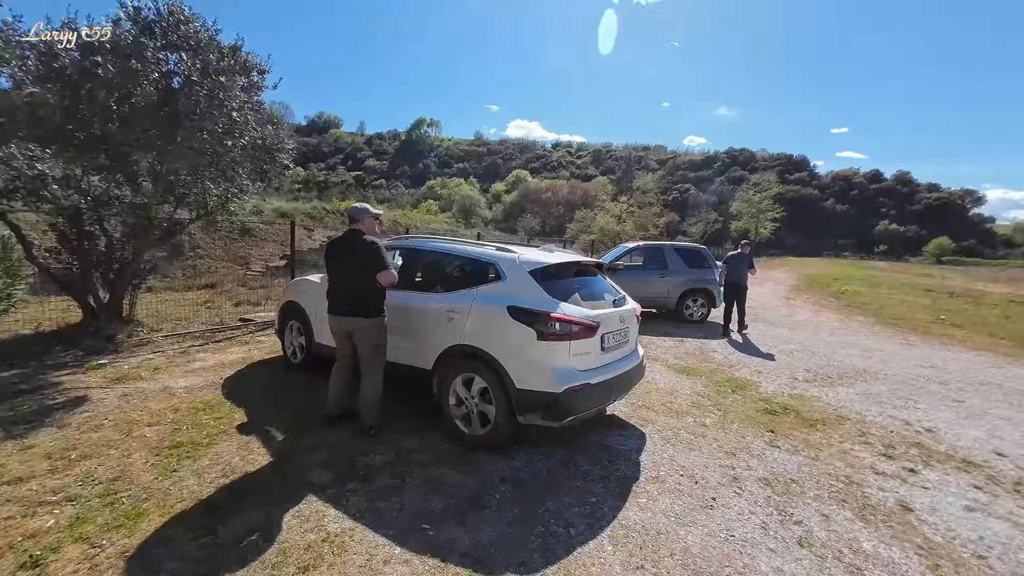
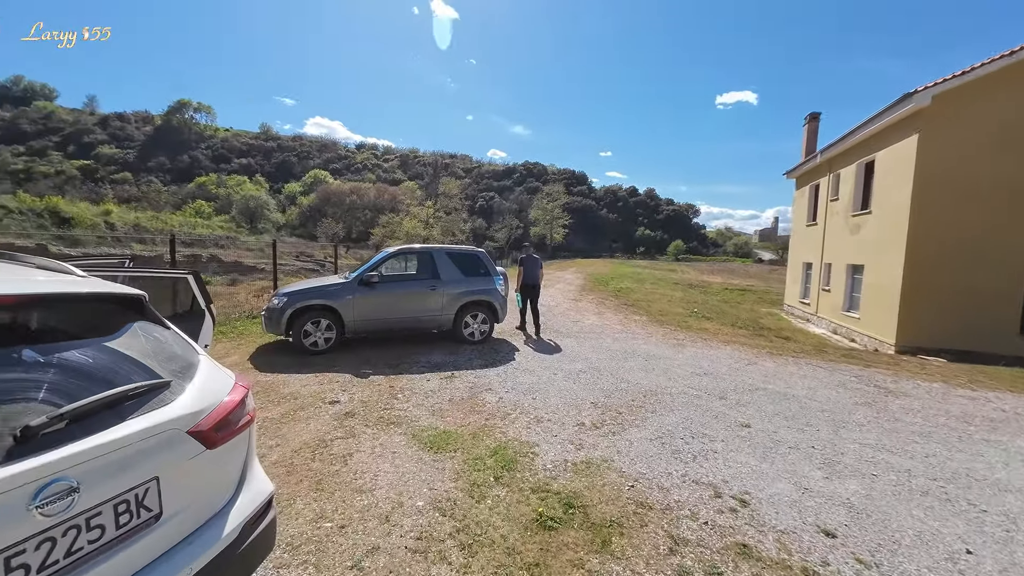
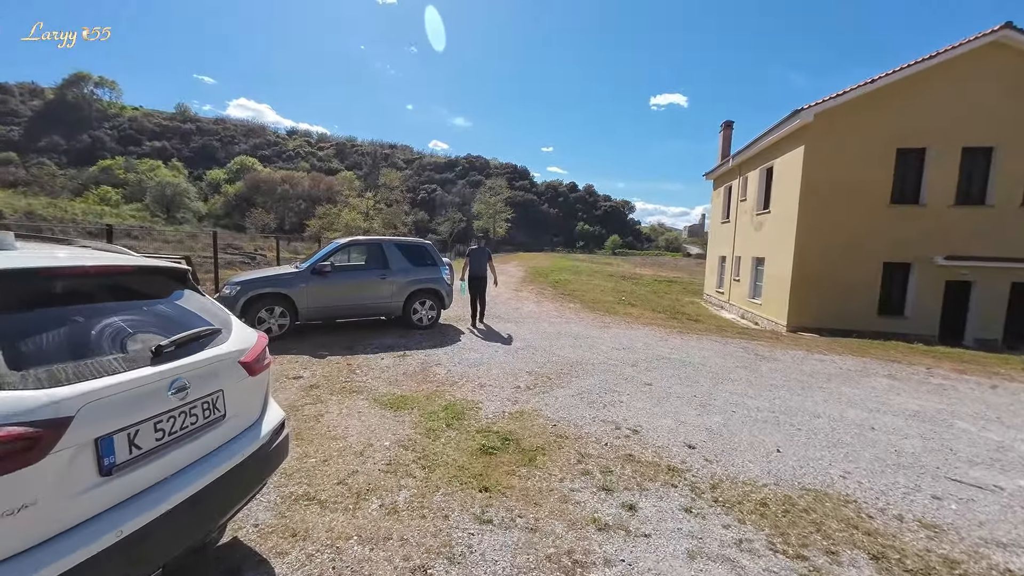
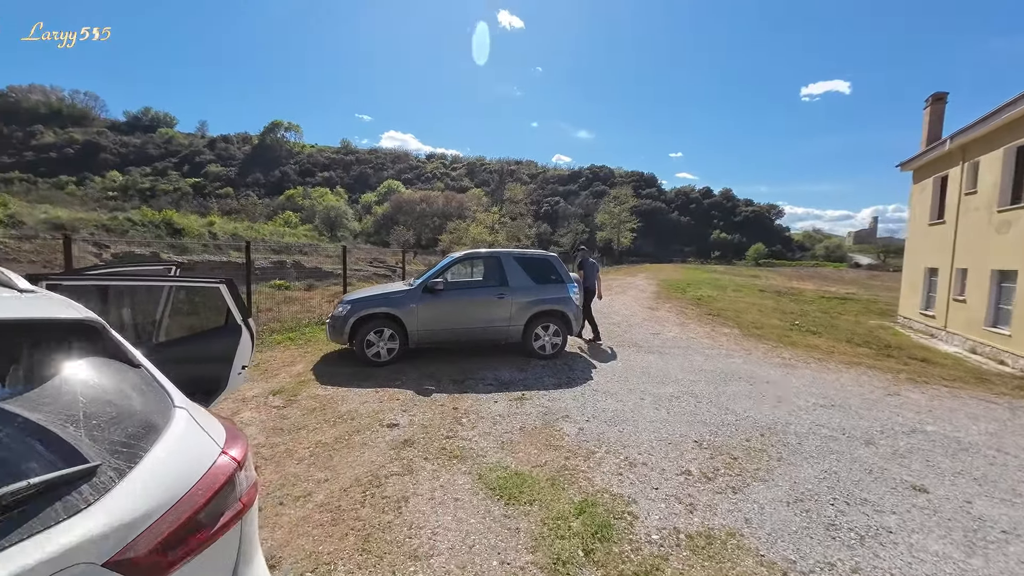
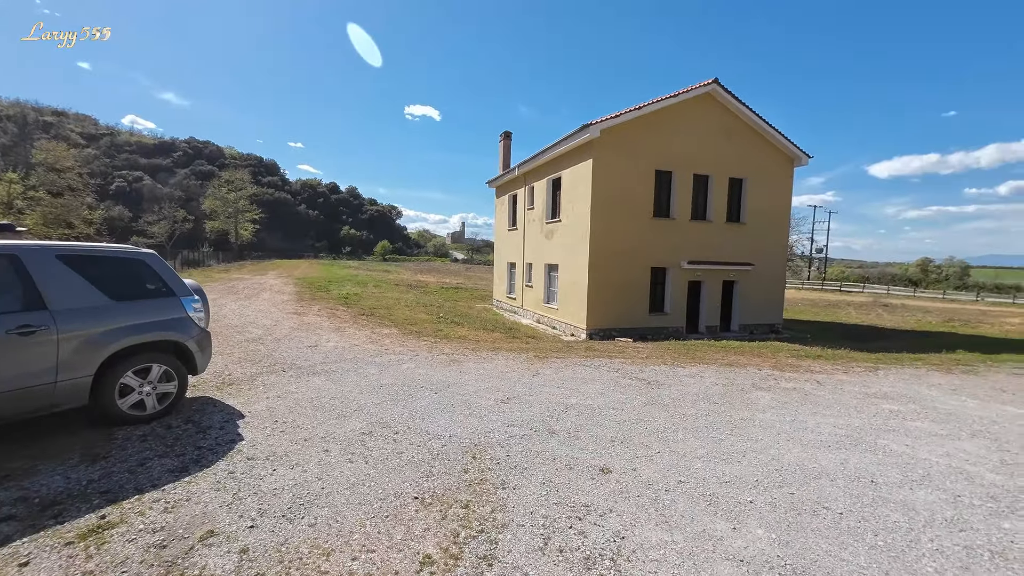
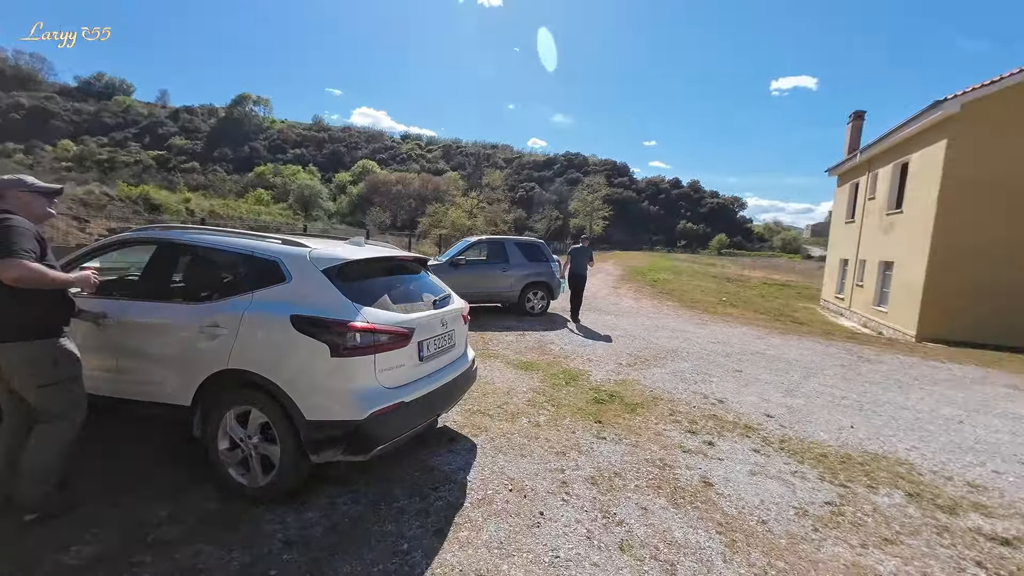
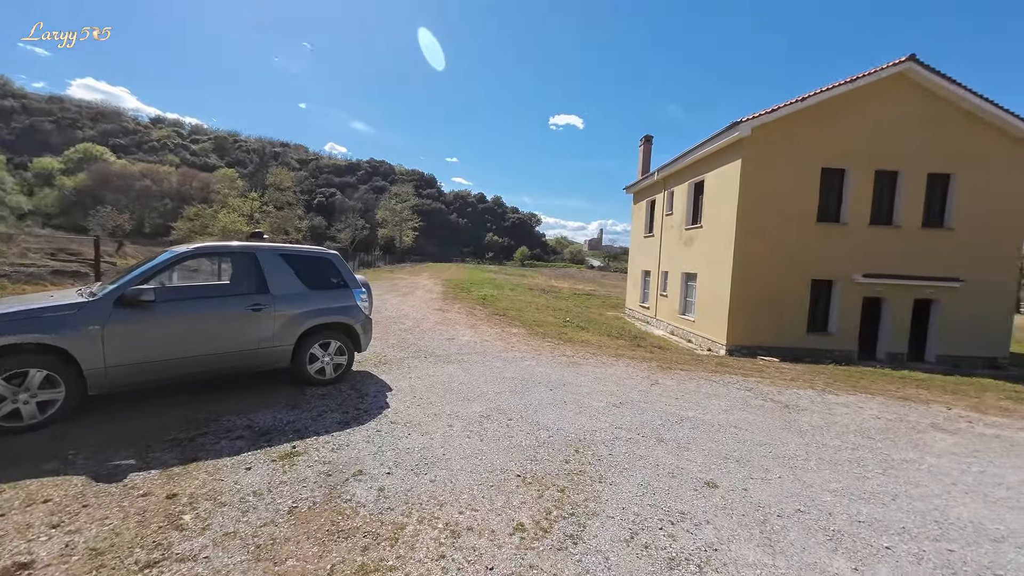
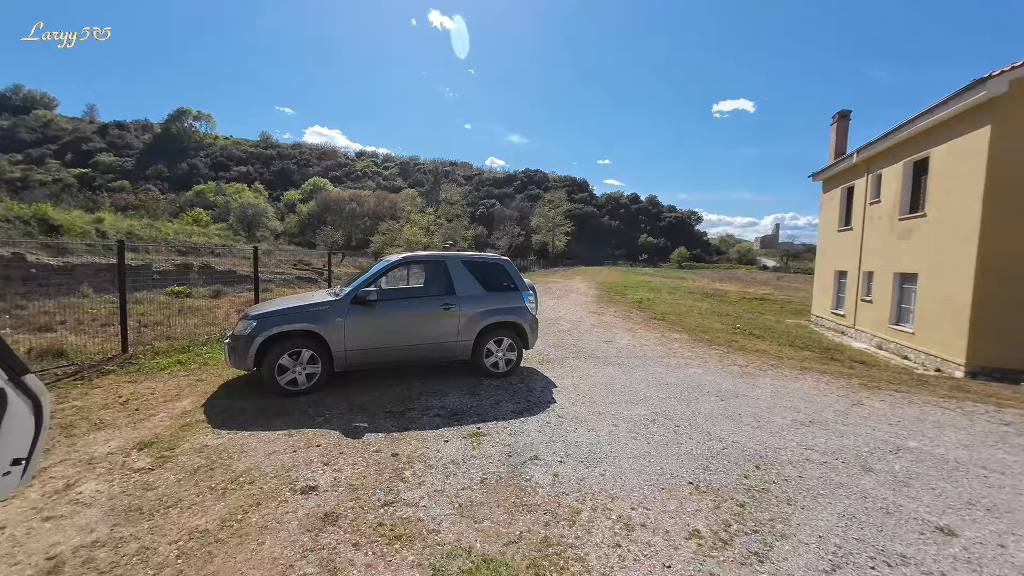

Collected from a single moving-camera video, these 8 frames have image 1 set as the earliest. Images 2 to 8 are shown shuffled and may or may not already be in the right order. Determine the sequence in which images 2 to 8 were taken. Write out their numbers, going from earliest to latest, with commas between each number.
6, 3, 2, 4, 8, 7, 5
